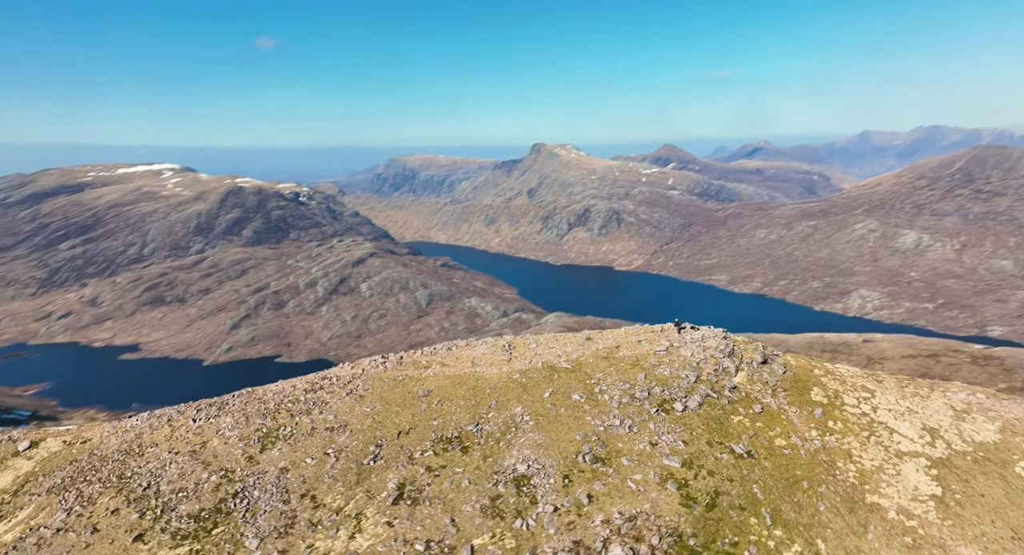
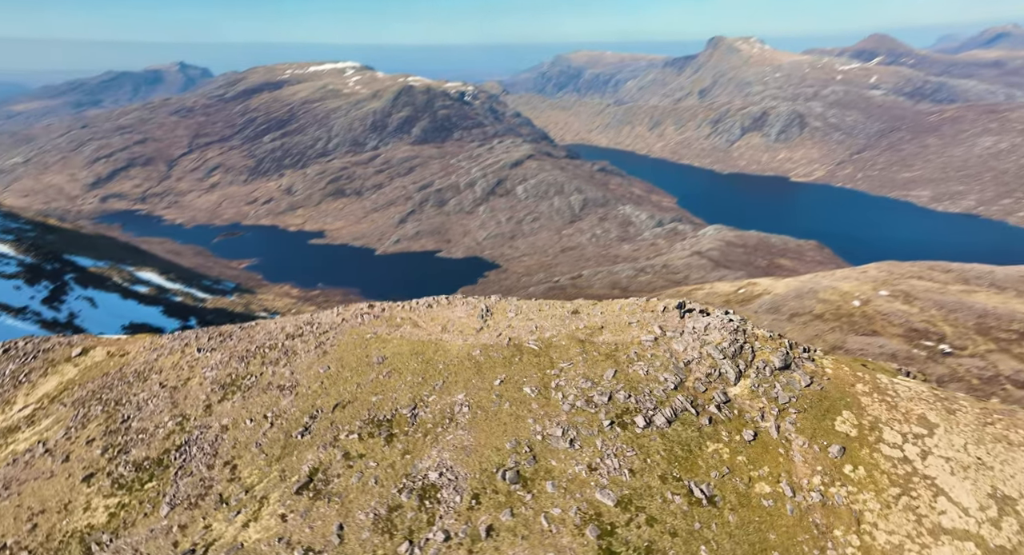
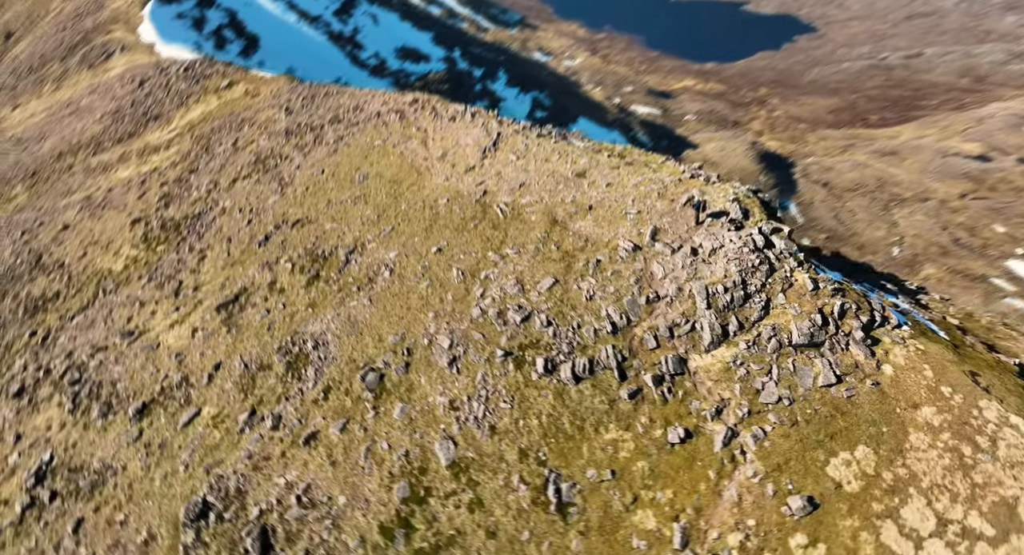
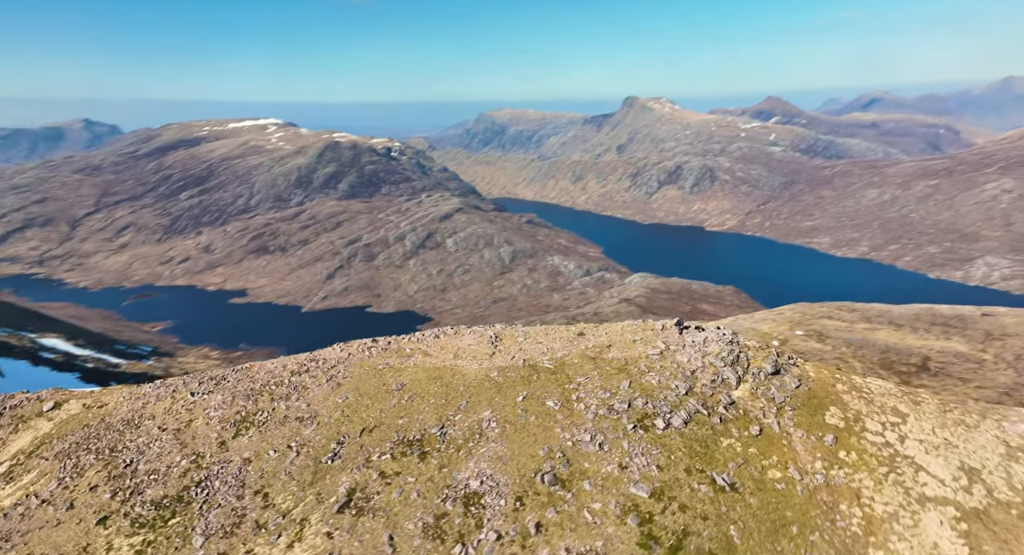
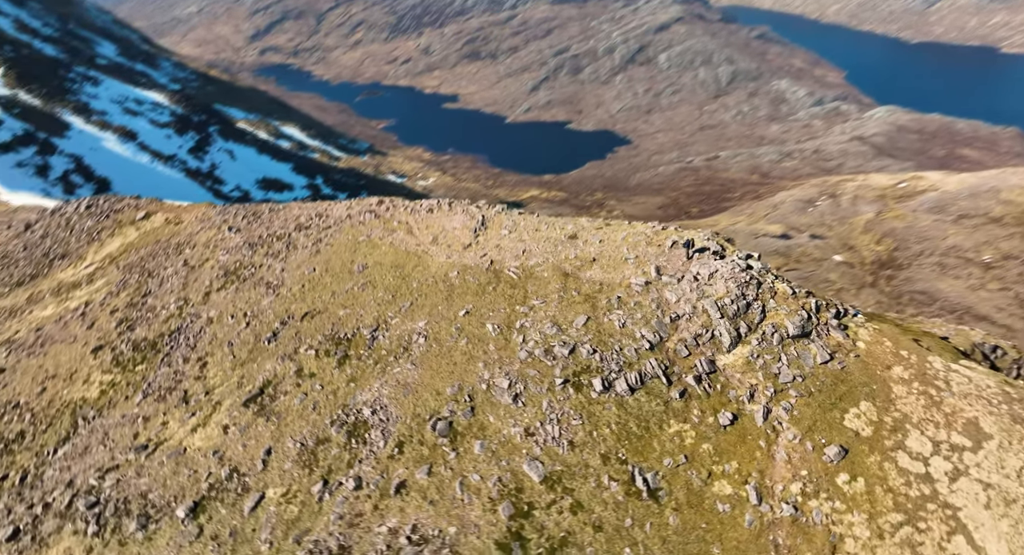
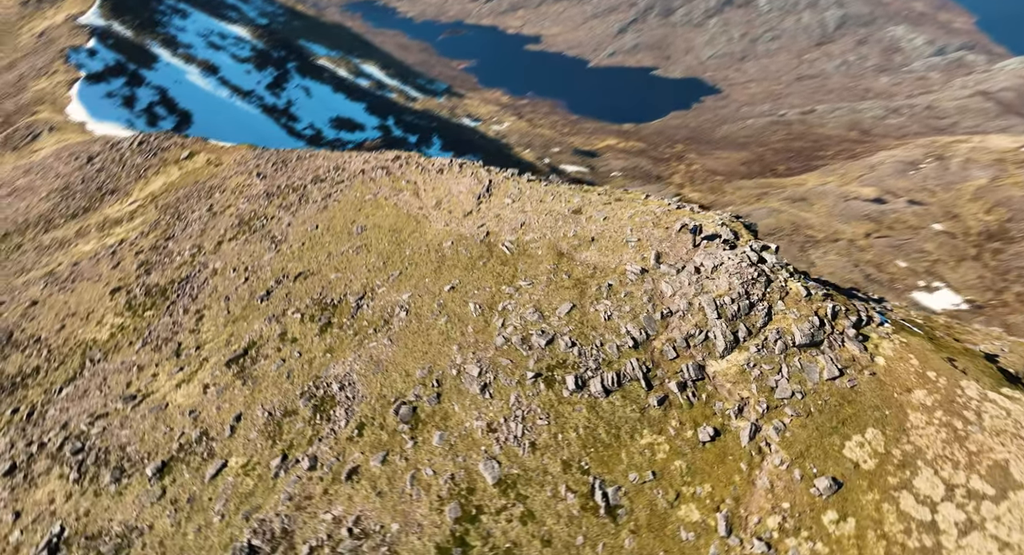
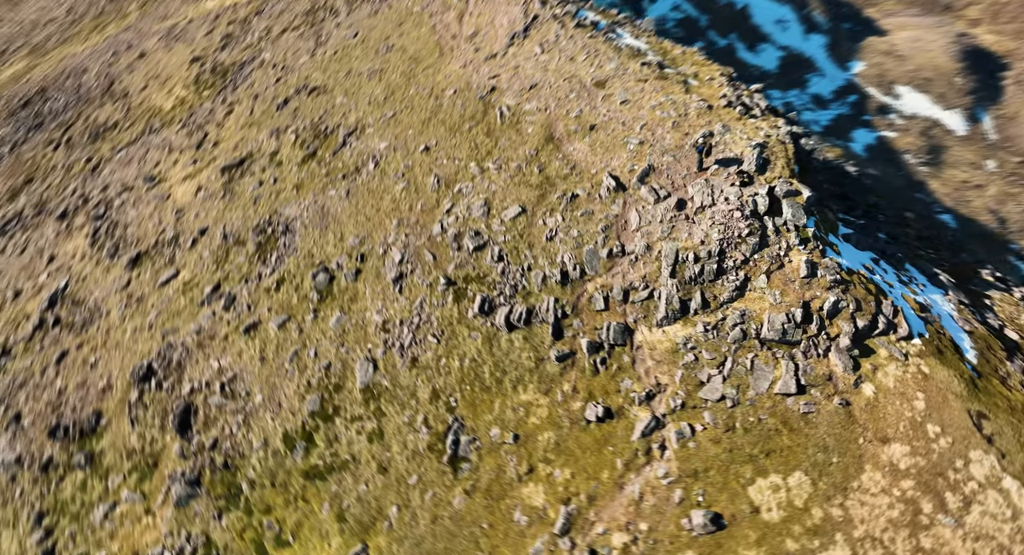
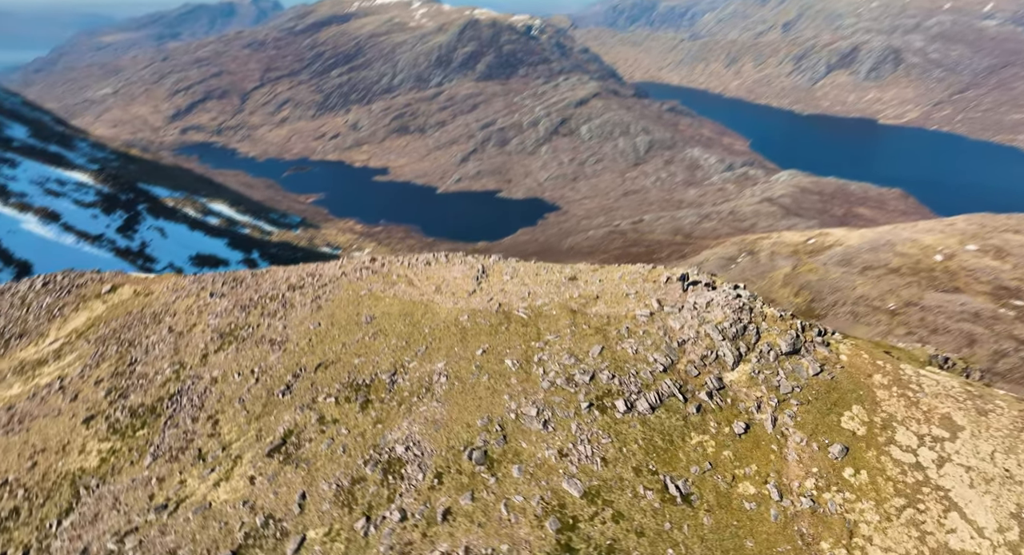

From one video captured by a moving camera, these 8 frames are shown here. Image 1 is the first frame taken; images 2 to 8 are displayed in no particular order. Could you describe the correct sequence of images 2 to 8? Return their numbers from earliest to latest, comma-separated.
4, 2, 8, 5, 6, 3, 7
